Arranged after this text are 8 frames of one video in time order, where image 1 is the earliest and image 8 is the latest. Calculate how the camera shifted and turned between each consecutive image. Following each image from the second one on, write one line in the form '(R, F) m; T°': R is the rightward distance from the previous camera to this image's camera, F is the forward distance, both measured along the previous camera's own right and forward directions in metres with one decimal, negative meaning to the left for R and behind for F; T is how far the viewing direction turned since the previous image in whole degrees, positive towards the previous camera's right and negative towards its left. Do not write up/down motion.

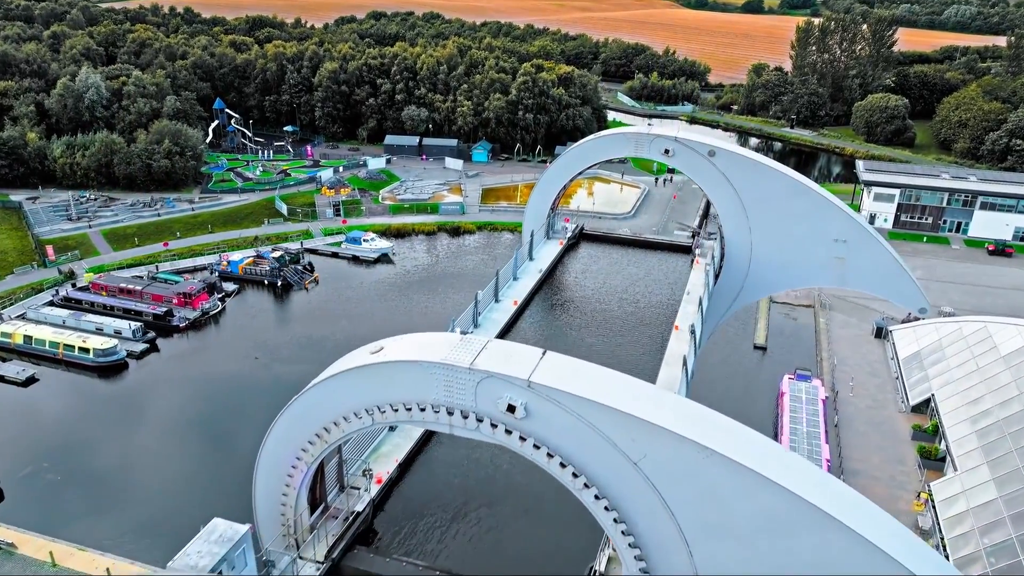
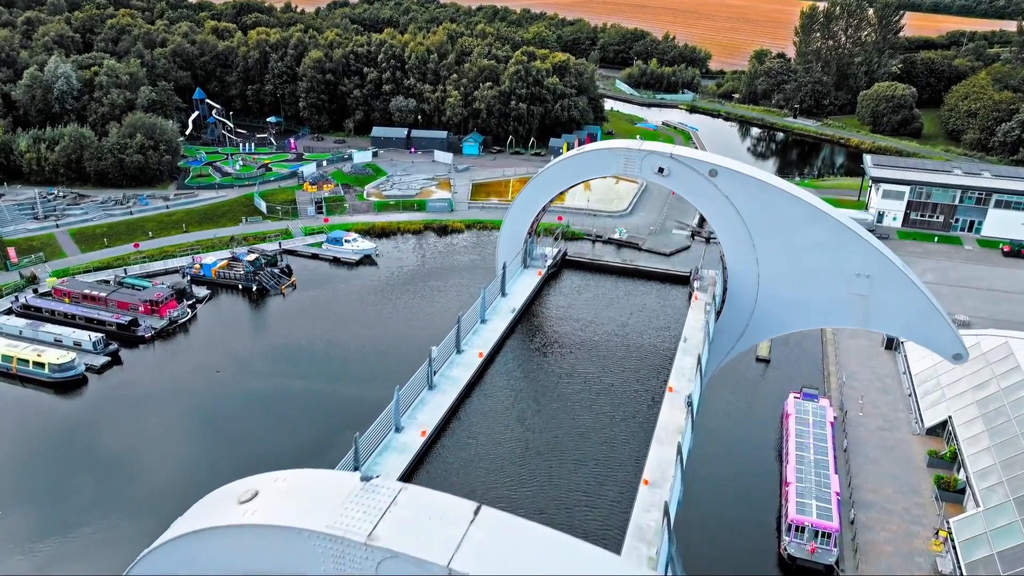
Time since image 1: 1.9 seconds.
(+0.5, +2.0) m; 0°
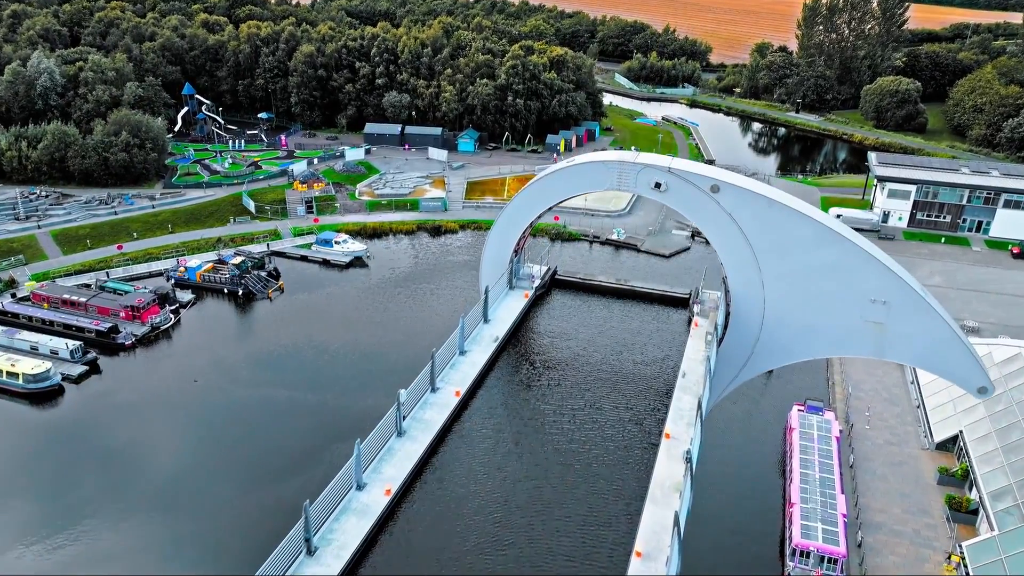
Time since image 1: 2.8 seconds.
(+0.3, +1.1) m; 0°
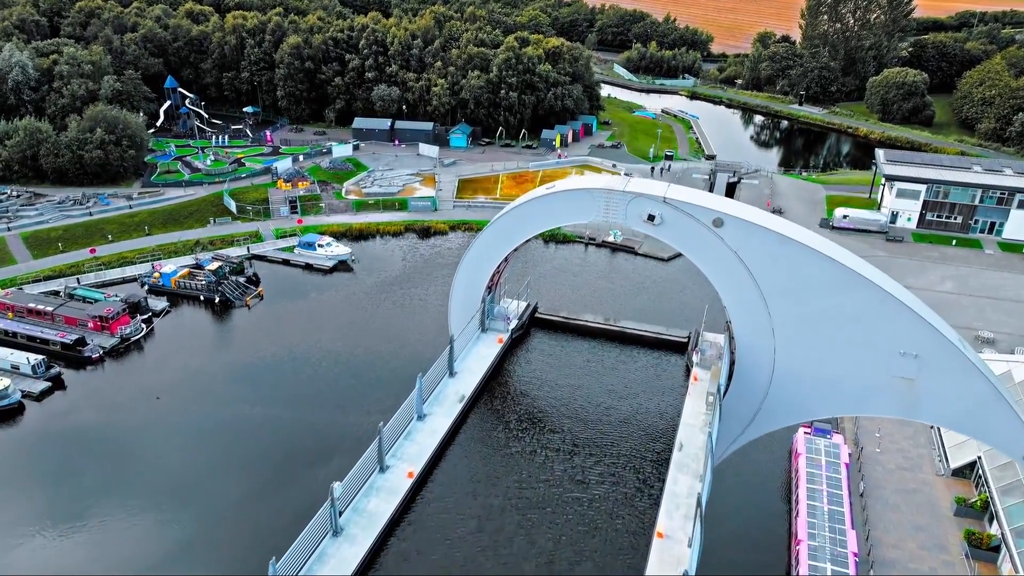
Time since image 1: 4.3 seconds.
(+0.4, +1.6) m; 0°
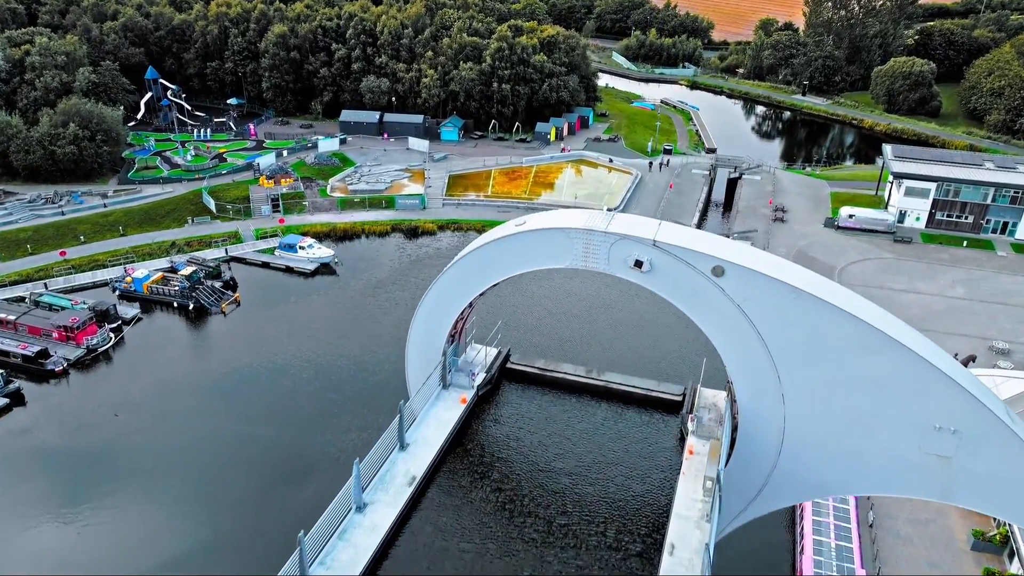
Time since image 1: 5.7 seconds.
(+0.4, +1.6) m; 0°
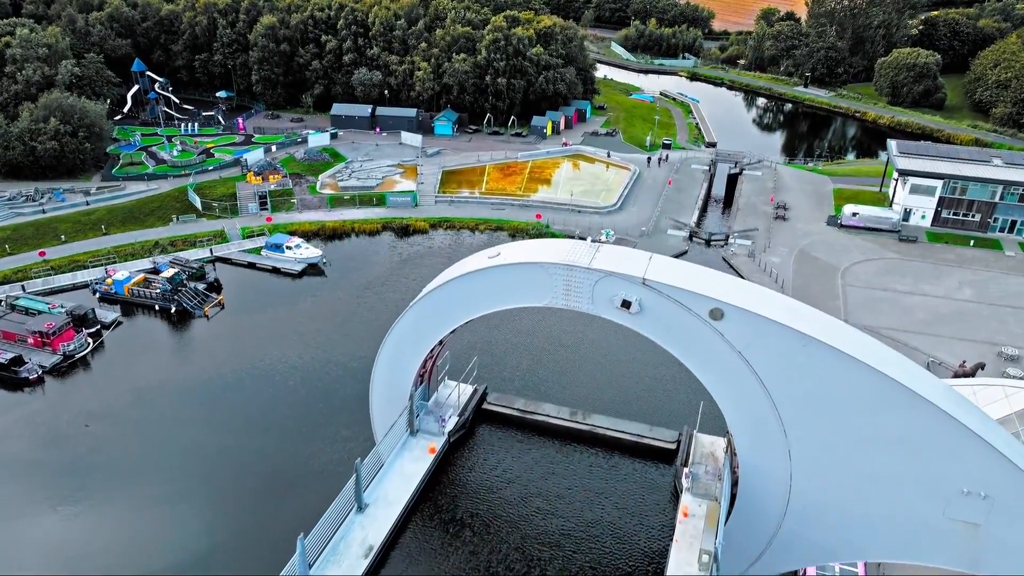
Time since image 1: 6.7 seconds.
(+0.3, +1.0) m; 0°
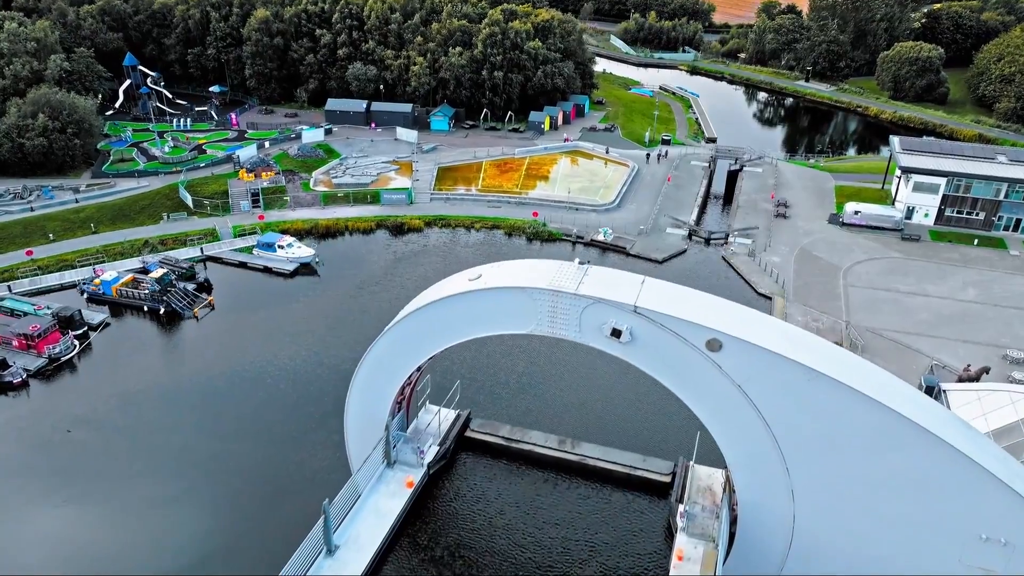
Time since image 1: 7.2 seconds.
(+0.2, +0.6) m; 0°
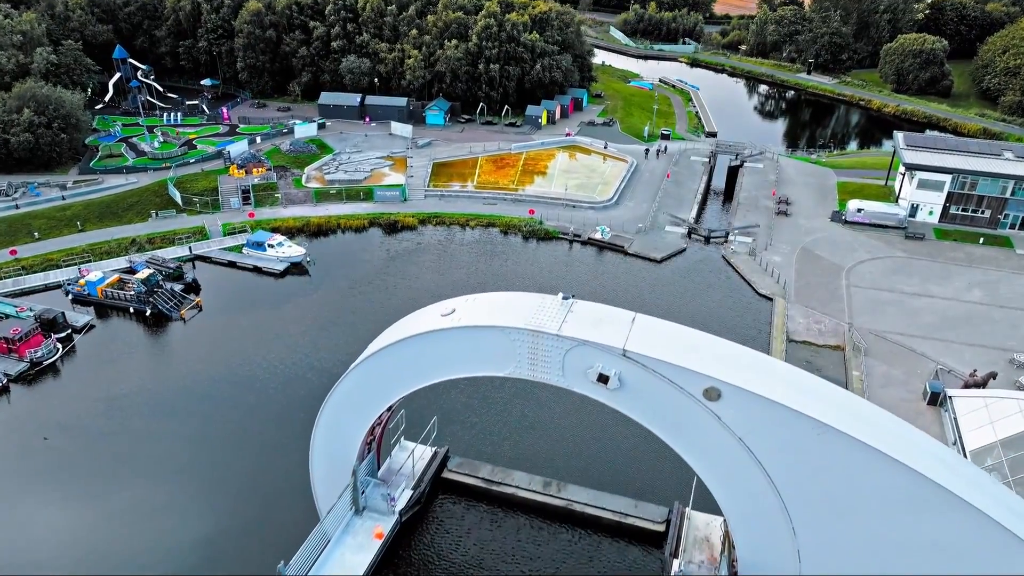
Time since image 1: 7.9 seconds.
(+0.2, +0.7) m; 0°
